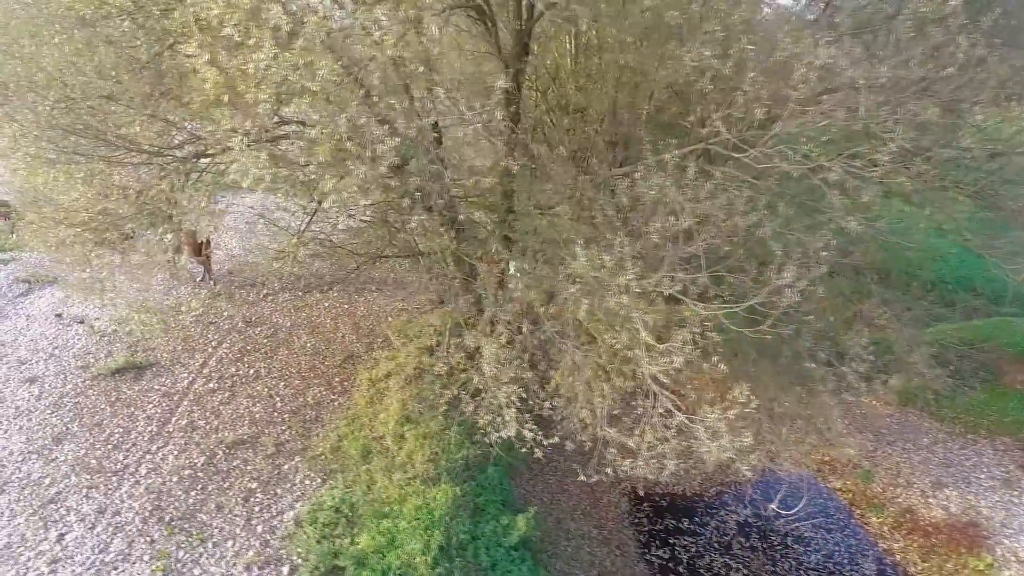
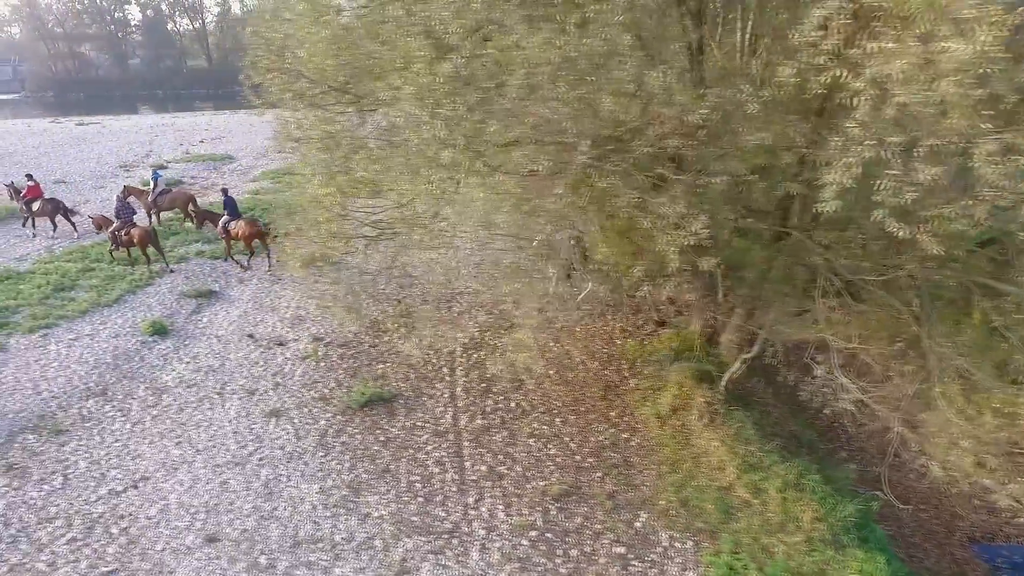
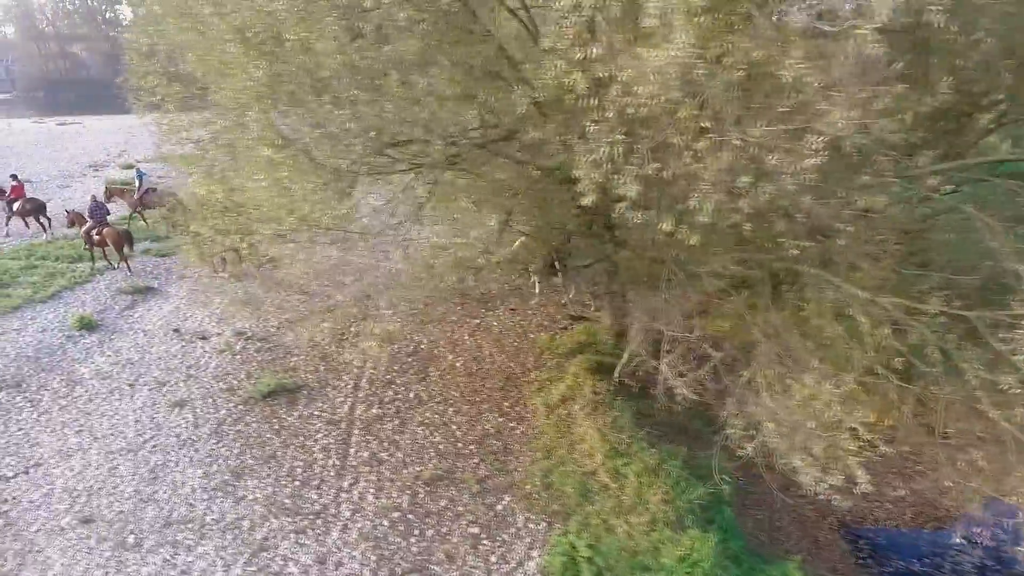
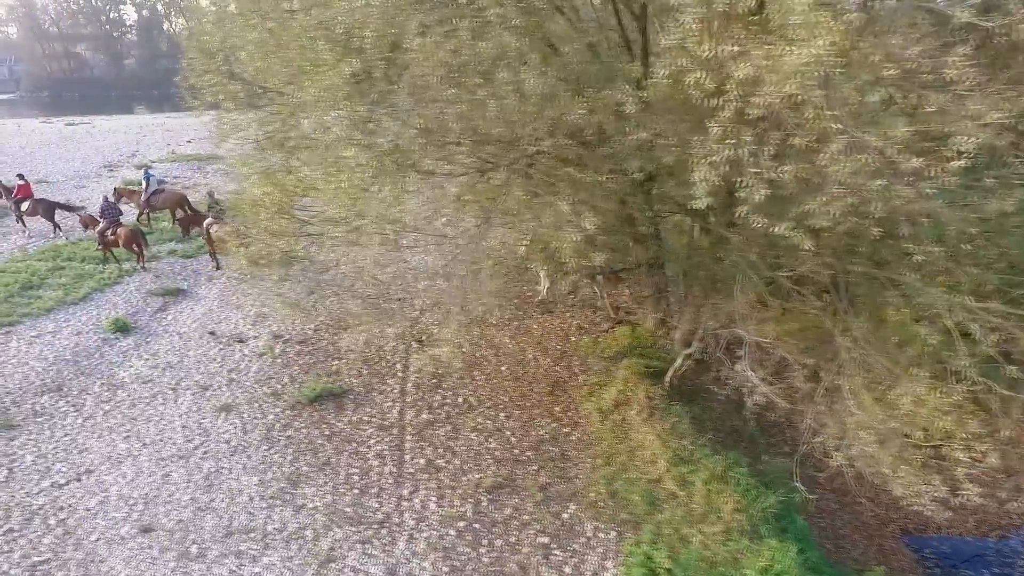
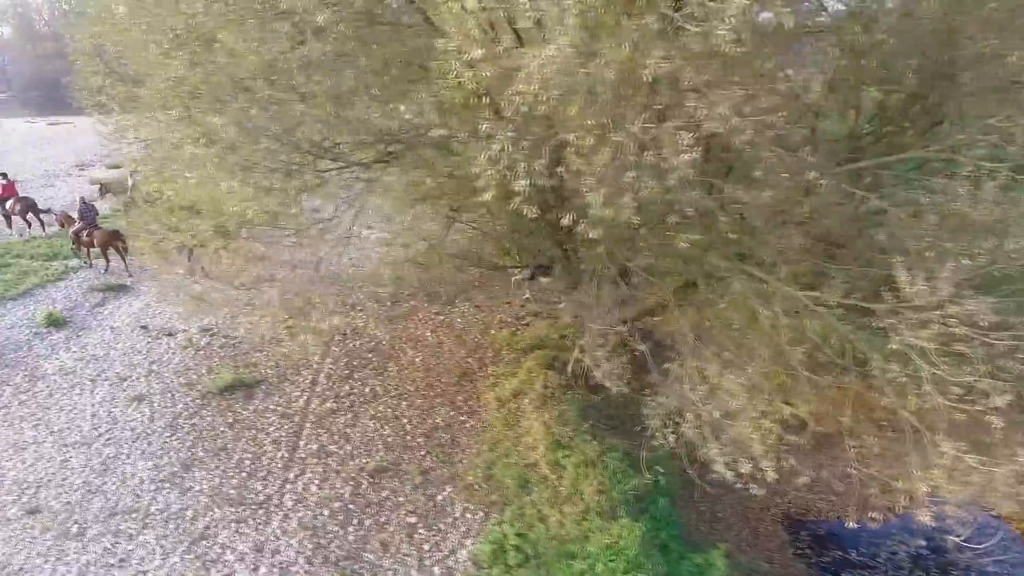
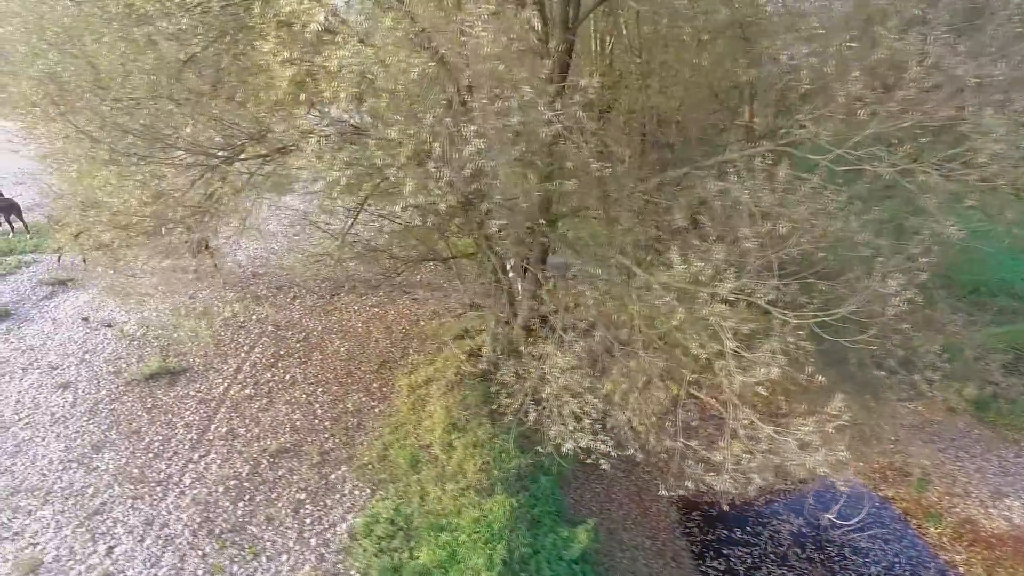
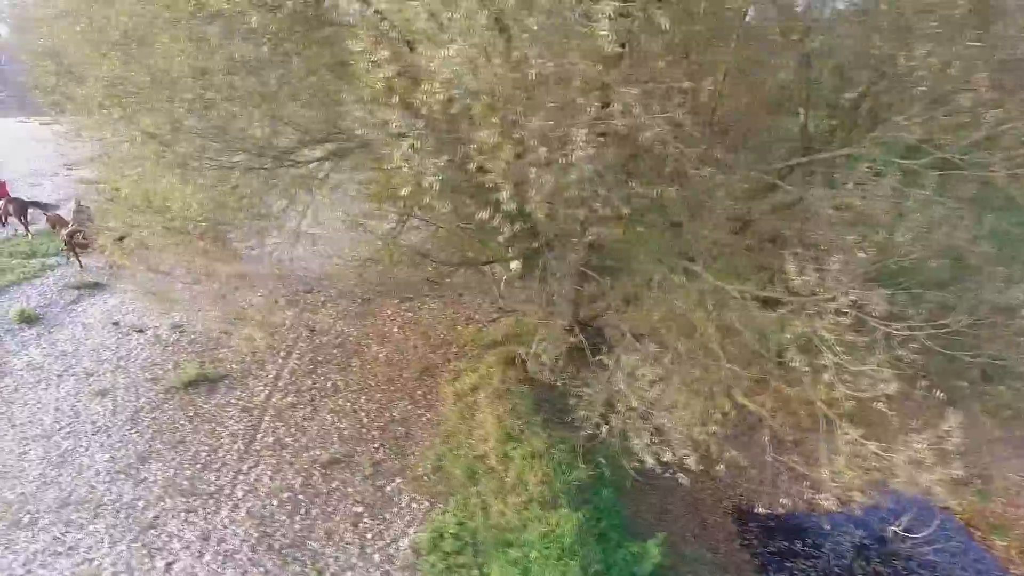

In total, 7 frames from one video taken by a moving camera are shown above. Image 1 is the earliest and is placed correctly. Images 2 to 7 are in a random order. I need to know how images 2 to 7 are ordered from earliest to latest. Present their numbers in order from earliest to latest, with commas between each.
6, 7, 5, 3, 4, 2
